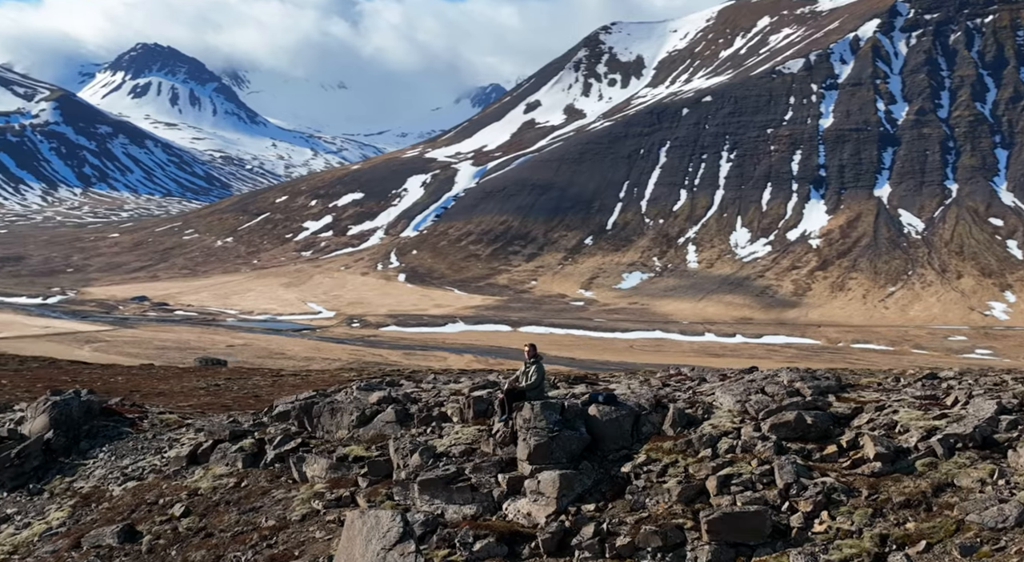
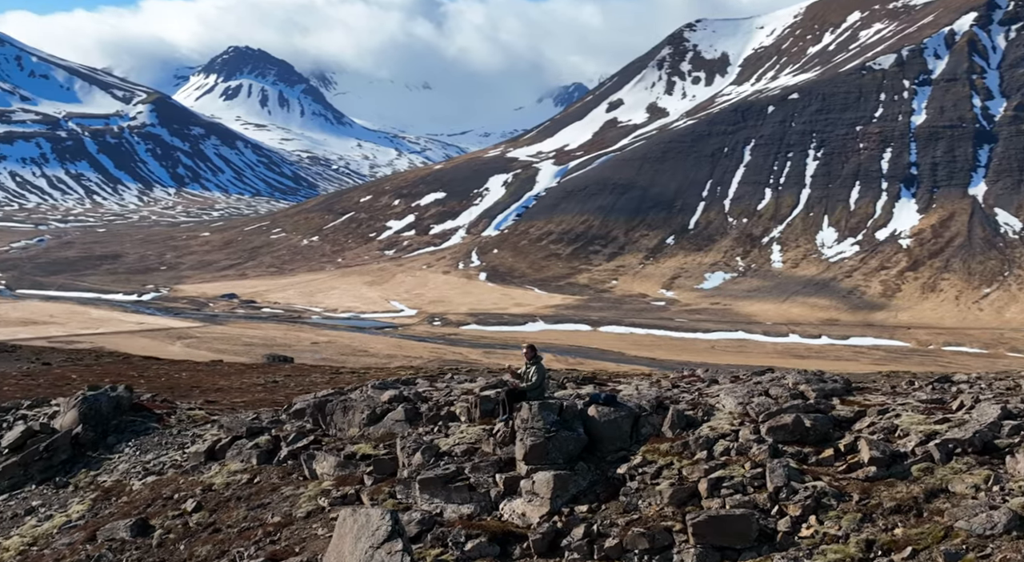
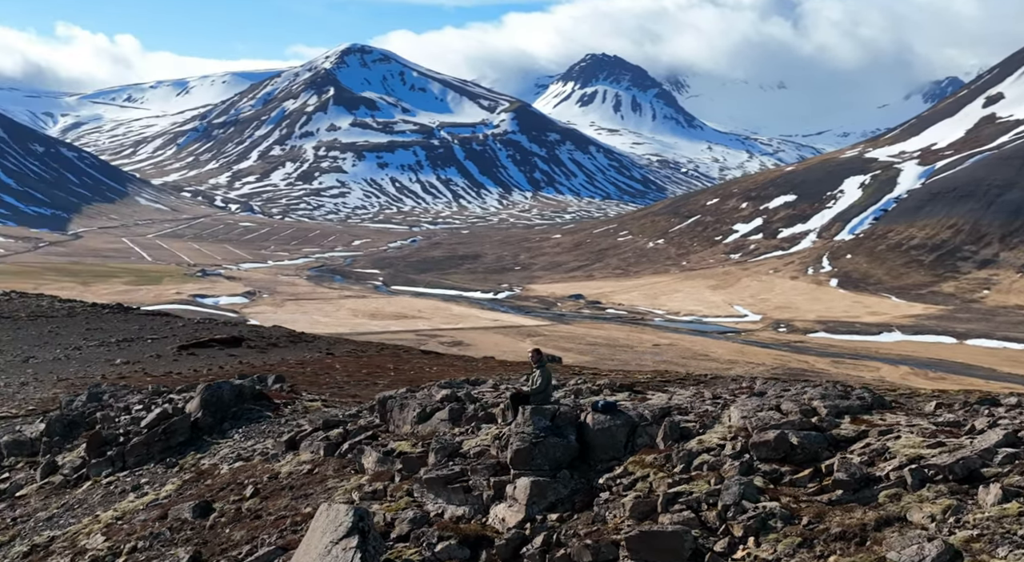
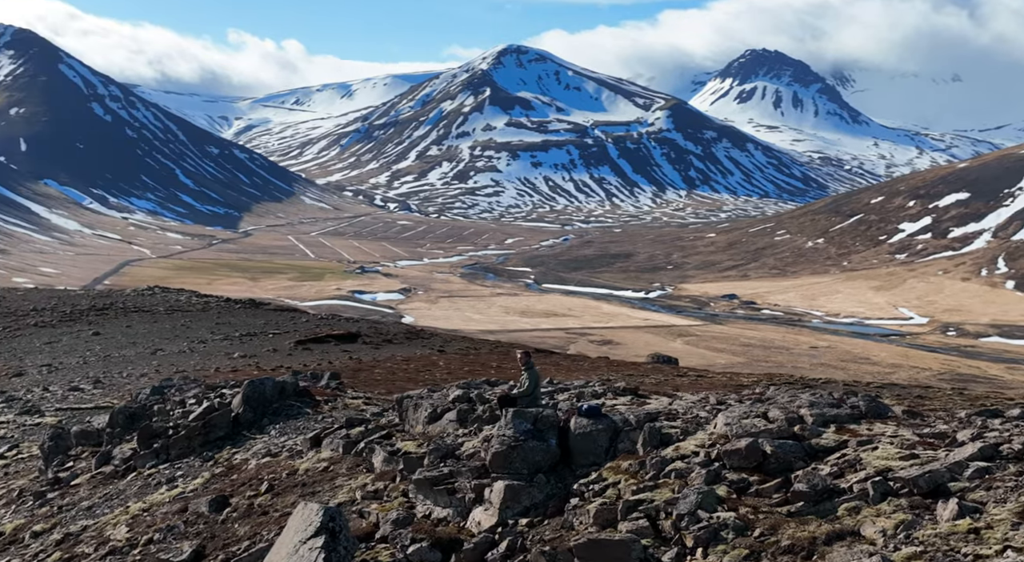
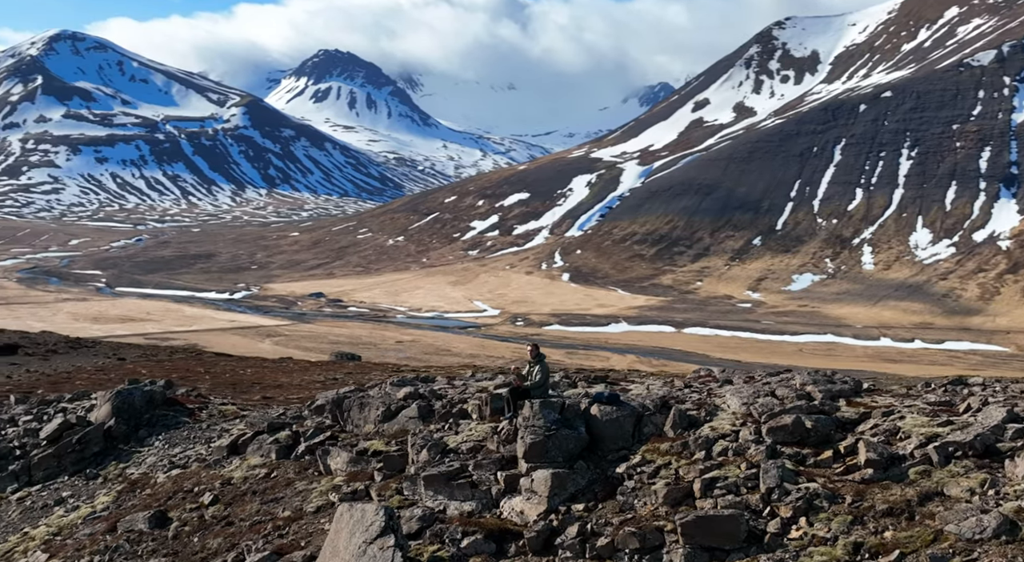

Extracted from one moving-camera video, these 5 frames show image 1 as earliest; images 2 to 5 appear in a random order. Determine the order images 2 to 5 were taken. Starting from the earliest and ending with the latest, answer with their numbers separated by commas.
2, 5, 3, 4
